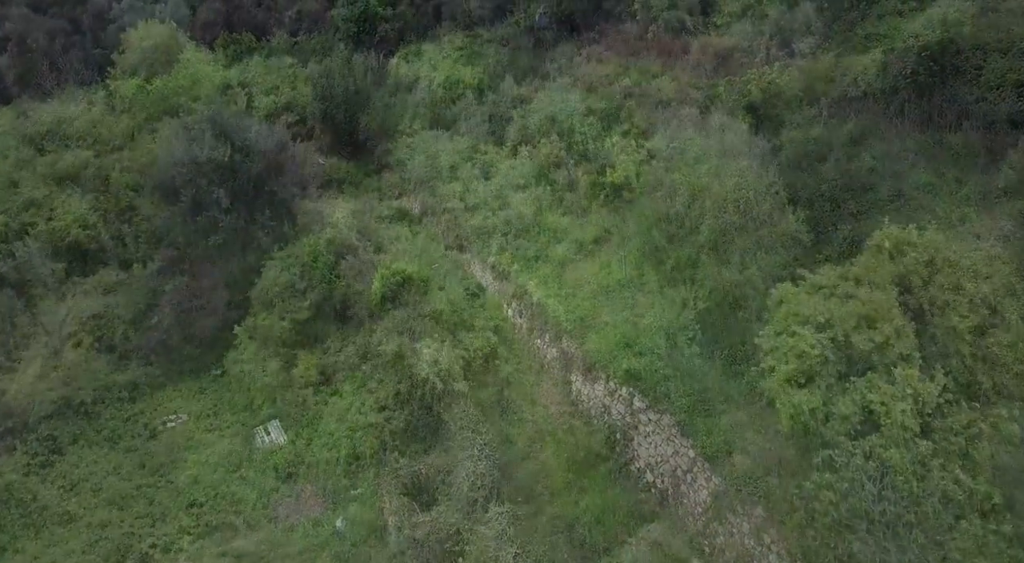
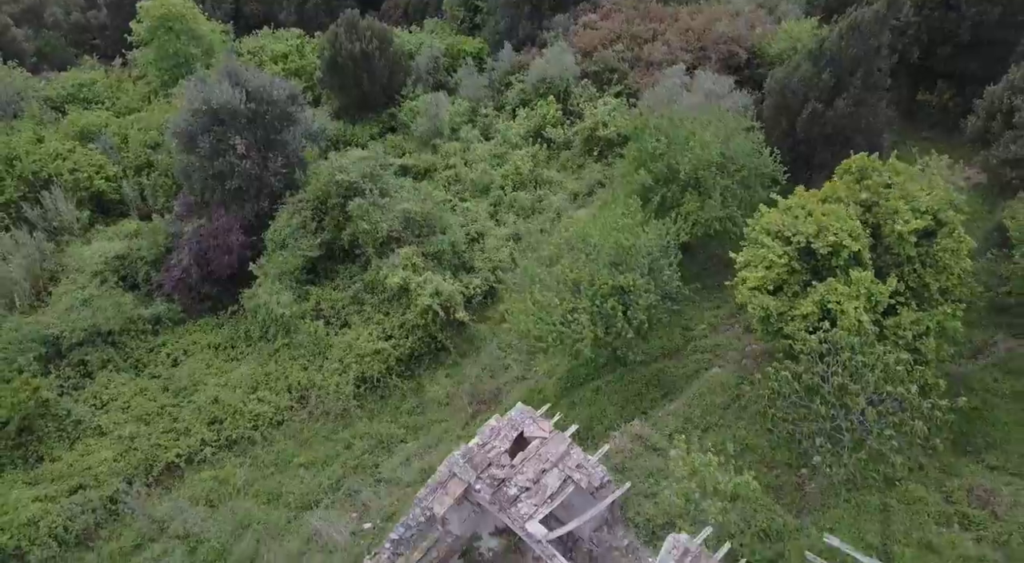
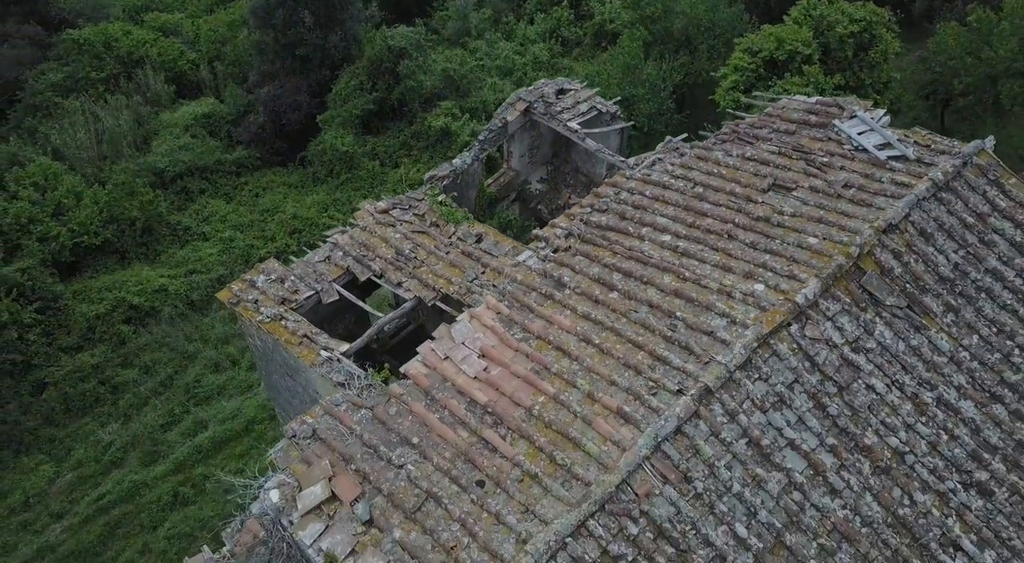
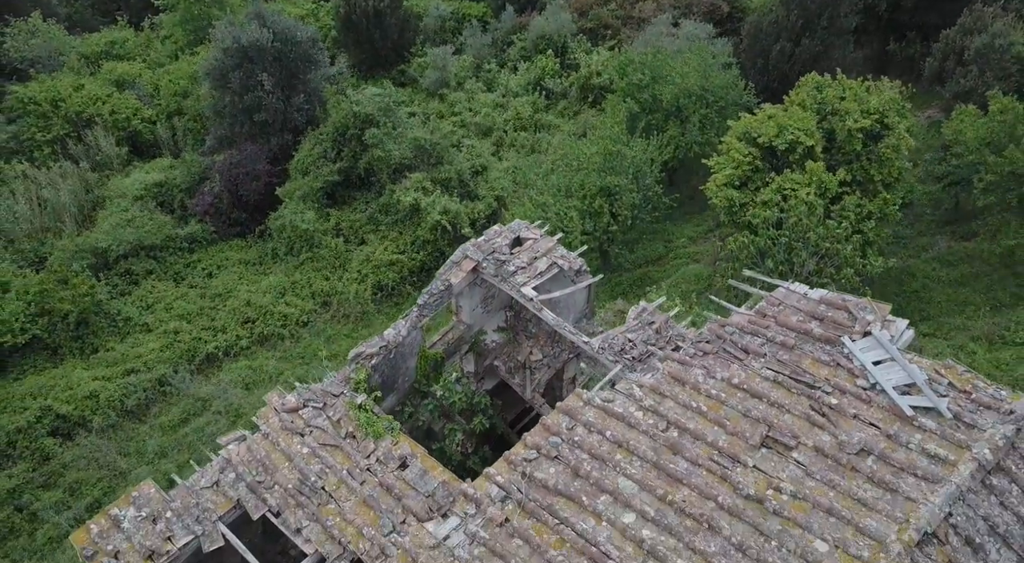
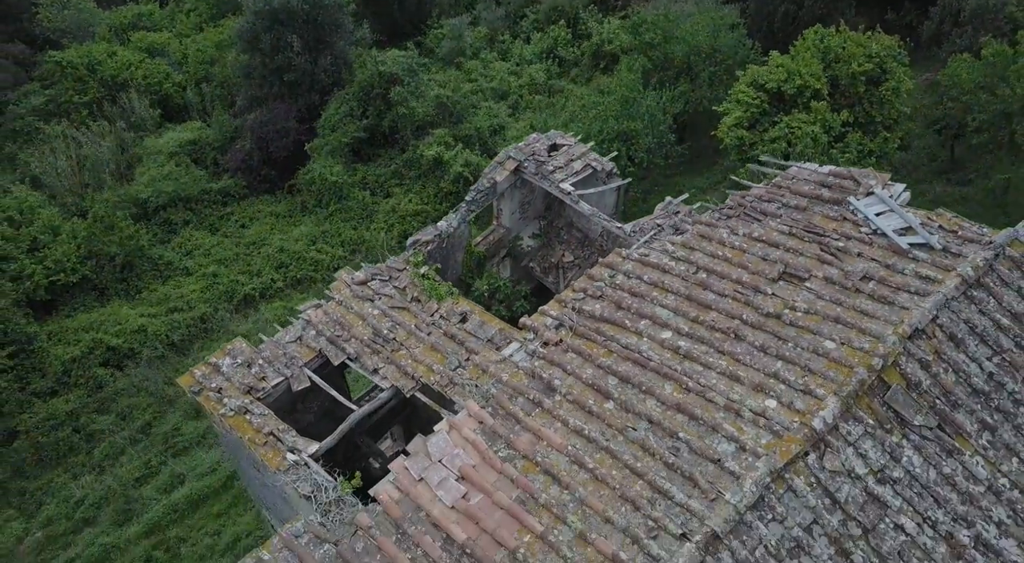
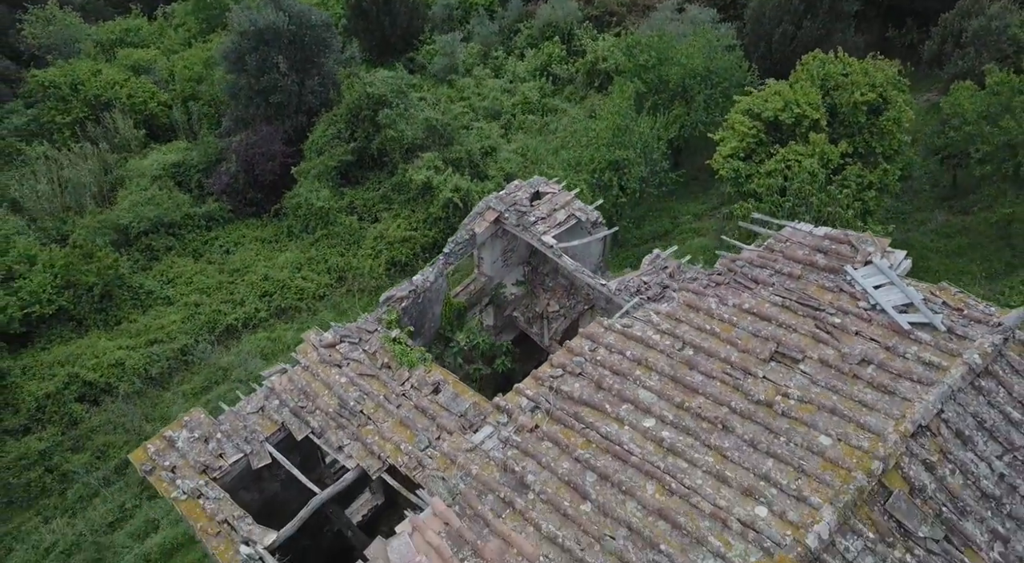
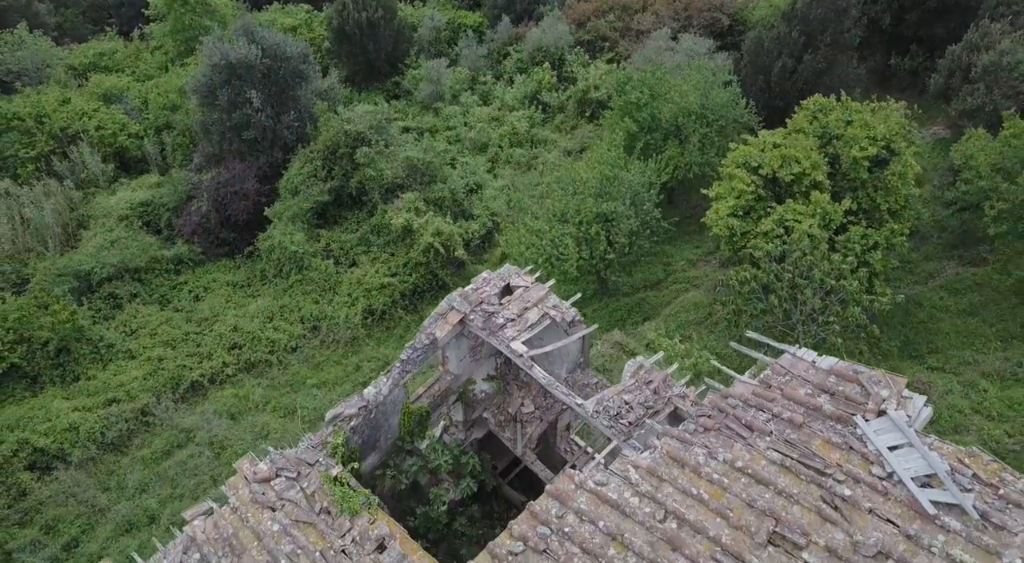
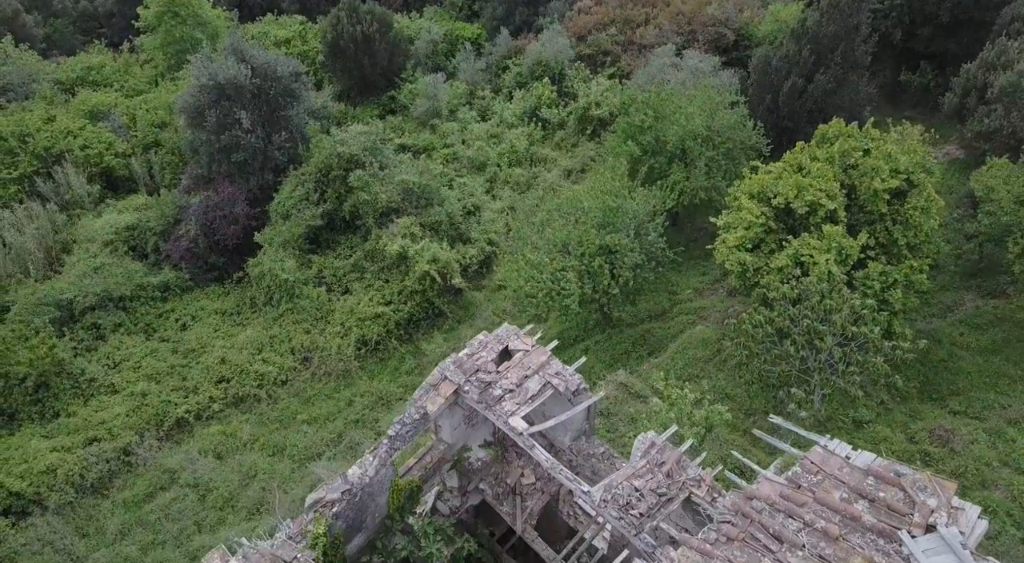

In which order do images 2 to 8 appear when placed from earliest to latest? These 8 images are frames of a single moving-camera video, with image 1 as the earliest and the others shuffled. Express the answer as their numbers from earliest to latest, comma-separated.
2, 8, 7, 4, 6, 5, 3
